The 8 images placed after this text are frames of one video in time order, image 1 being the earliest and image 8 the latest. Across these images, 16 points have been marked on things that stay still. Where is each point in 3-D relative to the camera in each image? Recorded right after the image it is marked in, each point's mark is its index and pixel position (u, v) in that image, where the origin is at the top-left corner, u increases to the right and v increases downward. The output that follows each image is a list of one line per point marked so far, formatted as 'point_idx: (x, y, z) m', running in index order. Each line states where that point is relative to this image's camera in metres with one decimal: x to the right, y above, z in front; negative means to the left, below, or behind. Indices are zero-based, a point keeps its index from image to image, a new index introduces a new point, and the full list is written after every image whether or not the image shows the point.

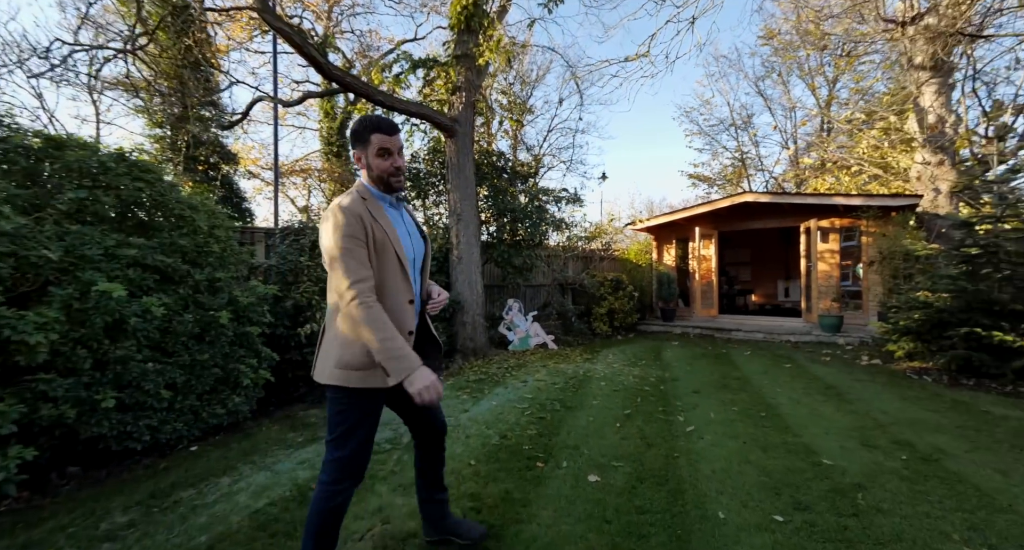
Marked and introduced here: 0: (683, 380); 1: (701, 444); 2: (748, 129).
0: (+2.1, -1.3, +5.2) m
1: (+1.4, -1.3, +3.3) m
2: (+9.6, +5.9, +17.6) m
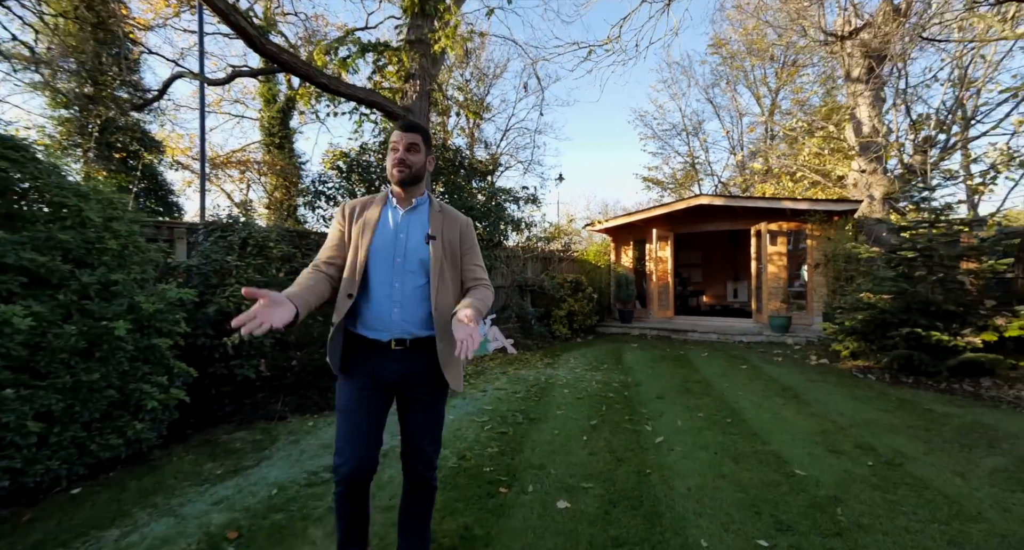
0: (+1.6, -1.3, +5.1) m
1: (+1.1, -1.3, +3.1) m
2: (+7.9, +5.9, +18.2) m
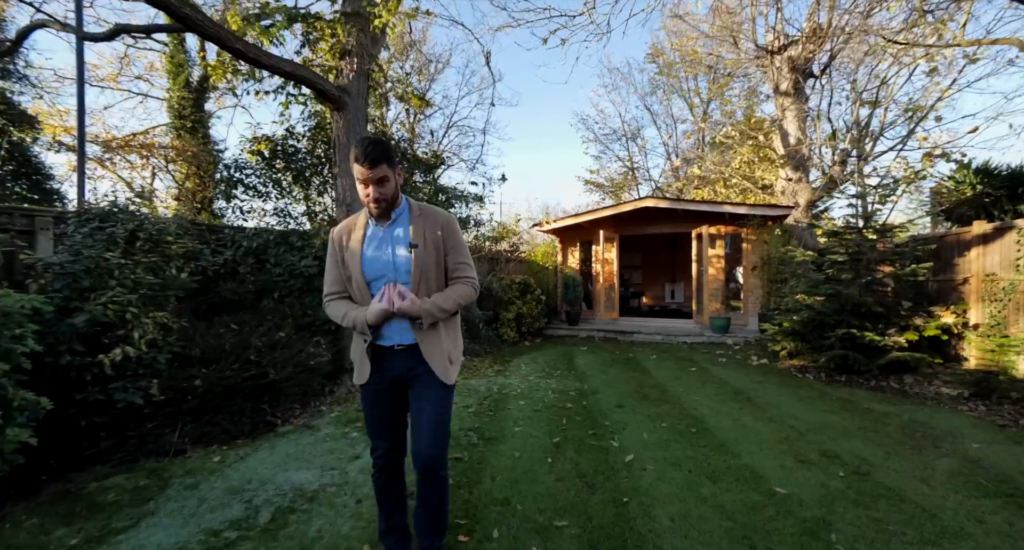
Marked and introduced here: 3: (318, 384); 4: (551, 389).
0: (+1.0, -1.3, +4.8) m
1: (+0.9, -1.3, +2.8) m
2: (+5.4, +5.8, +18.7) m
3: (-2.0, -1.1, +4.4) m
4: (+0.5, -1.3, +5.0) m
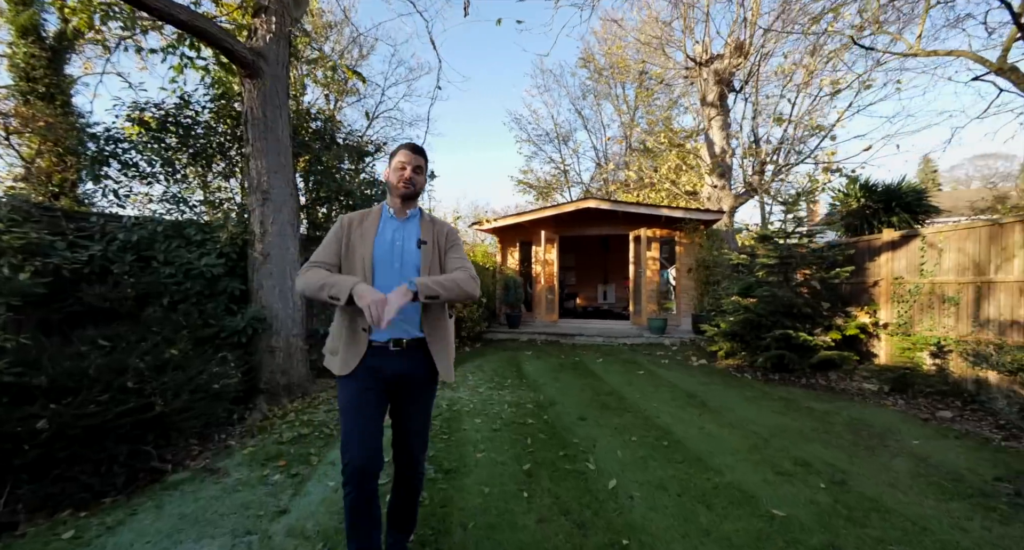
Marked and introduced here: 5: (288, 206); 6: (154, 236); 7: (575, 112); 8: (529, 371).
0: (+0.5, -1.3, +4.5) m
1: (+0.7, -1.3, +2.5) m
2: (+2.5, +5.7, +18.9) m
3: (-2.3, -1.1, +3.5) m
4: (-0.1, -1.3, +4.5) m
5: (-2.3, +0.7, +4.5) m
6: (-3.1, +0.3, +3.8) m
7: (+2.7, +7.0, +18.7) m
8: (+0.2, -1.3, +6.0) m
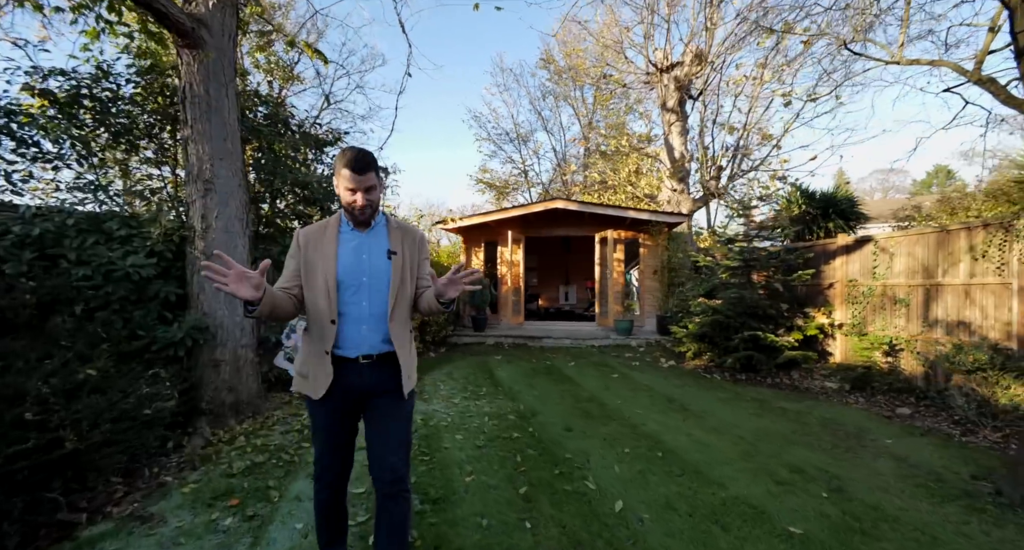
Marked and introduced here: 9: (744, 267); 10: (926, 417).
0: (+0.3, -1.4, +4.3) m
1: (+0.7, -1.4, +2.3) m
2: (+0.6, +5.7, +18.8) m
3: (-2.4, -1.1, +3.0) m
4: (-0.3, -1.4, +4.2) m
5: (-2.5, +0.7, +4.0) m
6: (-3.2, +0.3, +3.1) m
7: (+0.9, +7.0, +18.7) m
8: (-0.1, -1.4, +5.7) m
9: (+3.6, +0.1, +6.7) m
10: (+4.3, -1.5, +4.5) m
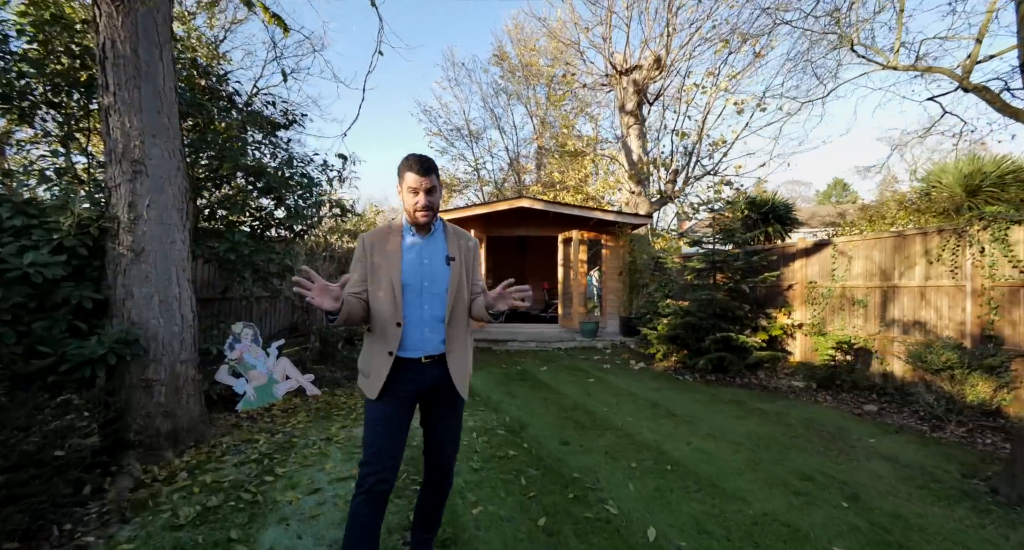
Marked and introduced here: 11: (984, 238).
0: (+0.2, -1.4, +4.0) m
1: (+0.9, -1.4, +2.0) m
2: (-1.4, +5.7, +18.4) m
3: (-2.3, -1.1, +2.3) m
4: (-0.4, -1.4, +3.8) m
5: (-2.6, +0.7, +3.3) m
6: (-3.1, +0.3, +2.4) m
7: (-1.1, +7.0, +18.3) m
8: (-0.4, -1.4, +5.4) m
9: (+3.1, +0.1, +6.8) m
10: (+4.1, -1.5, +4.7) m
11: (+4.9, +0.4, +4.5) m
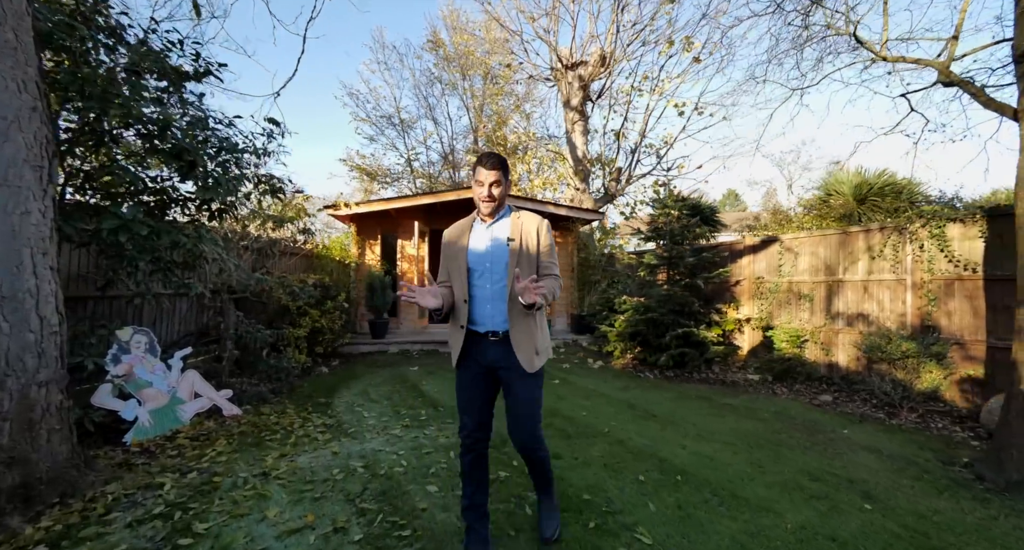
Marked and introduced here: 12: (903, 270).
0: (0.0, -1.3, +3.5) m
1: (+1.0, -1.3, +1.7) m
2: (-4.1, +5.8, +17.4) m
3: (-2.2, -1.1, +1.4) m
4: (-0.5, -1.3, +3.2) m
5: (-2.6, +0.8, +2.3) m
6: (-3.0, +0.4, +1.3) m
7: (-3.7, +7.0, +17.4) m
8: (-0.8, -1.3, +4.7) m
9: (+2.4, +0.2, +6.8) m
10: (+3.7, -1.4, +4.9) m
11: (+4.6, +0.4, +4.8) m
12: (+4.5, +0.1, +5.0) m
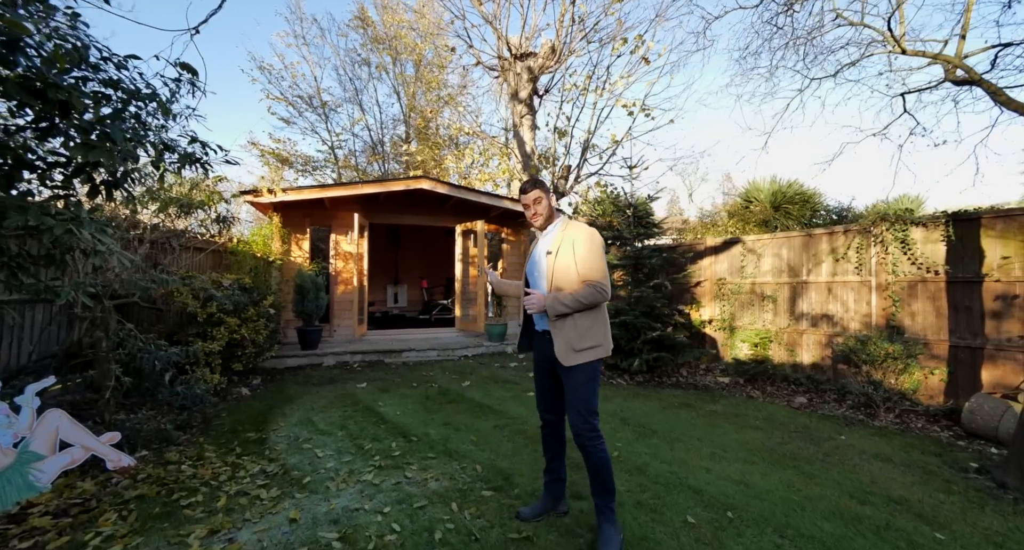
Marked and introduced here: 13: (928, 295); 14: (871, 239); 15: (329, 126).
0: (+0.1, -1.3, +2.8) m
1: (+1.4, -1.3, +1.3) m
2: (-6.4, +5.8, +15.8) m
3: (-1.7, -1.0, +0.4) m
4: (-0.4, -1.3, +2.5) m
5: (-2.3, +0.8, +1.2) m
6: (-2.5, +0.4, +0.2) m
7: (-6.1, +7.1, +15.8) m
8: (-1.0, -1.3, +3.9) m
9: (+1.8, +0.2, +6.5) m
10: (+3.5, -1.5, +4.9) m
11: (+4.3, +0.4, +5.0) m
12: (+4.2, 0.0, +5.1) m
13: (+4.4, -0.2, +4.7) m
14: (+4.2, +0.4, +5.1) m
15: (-6.6, +5.4, +15.7) m
